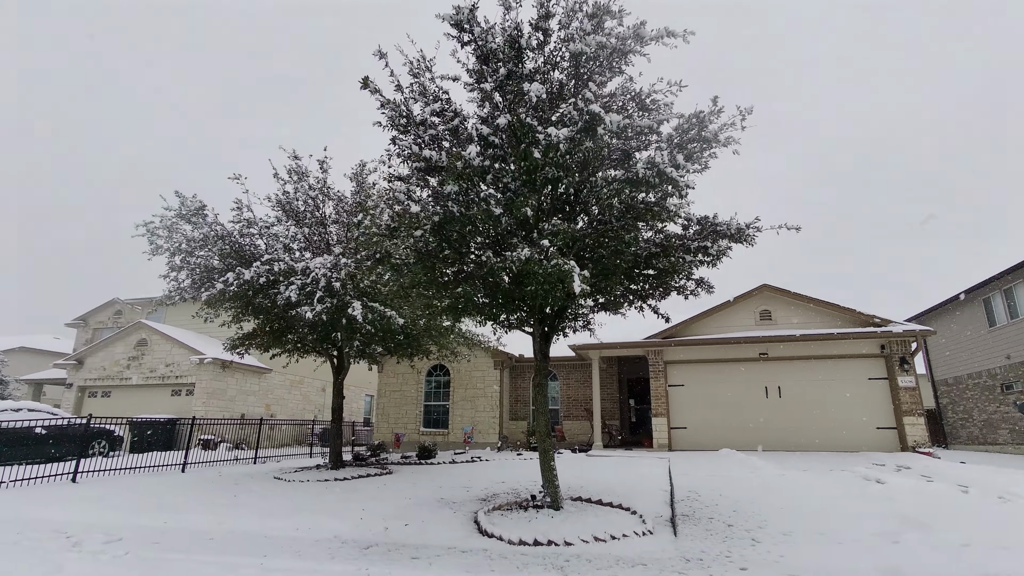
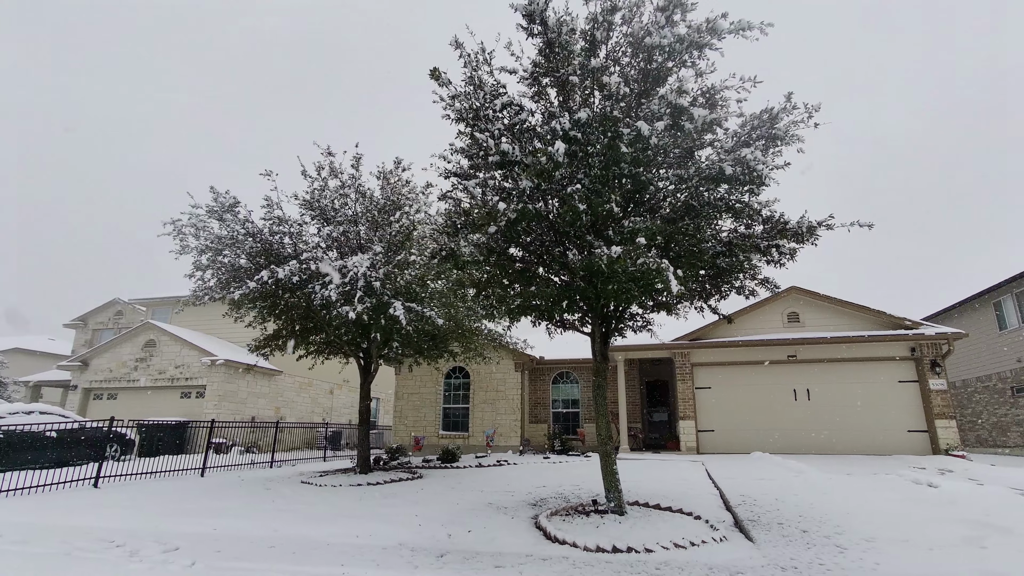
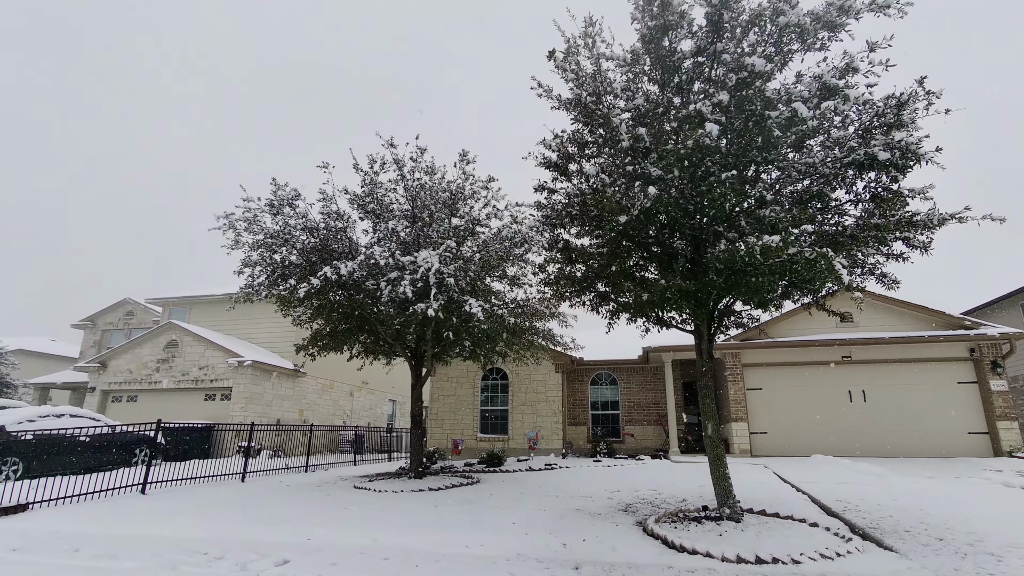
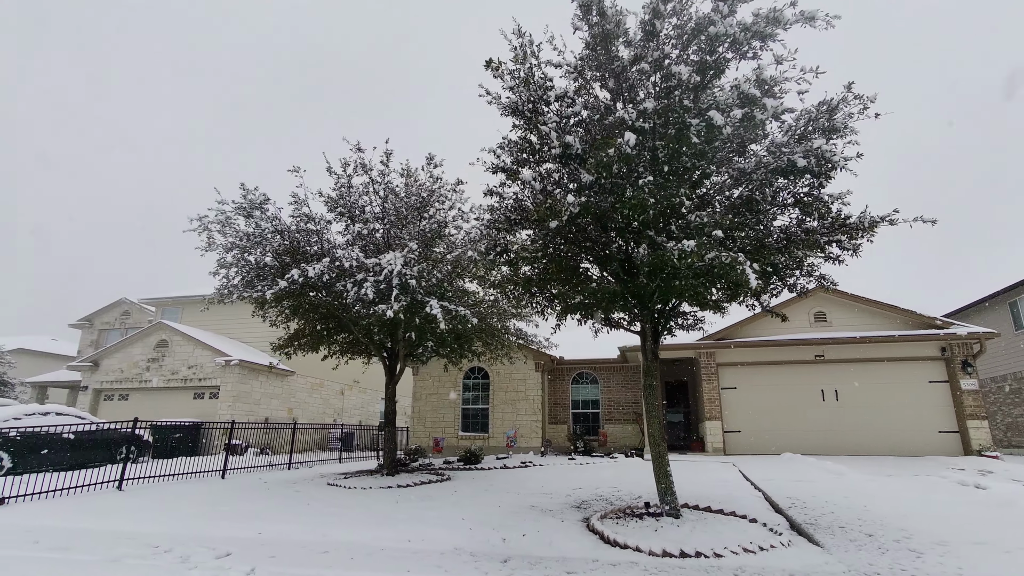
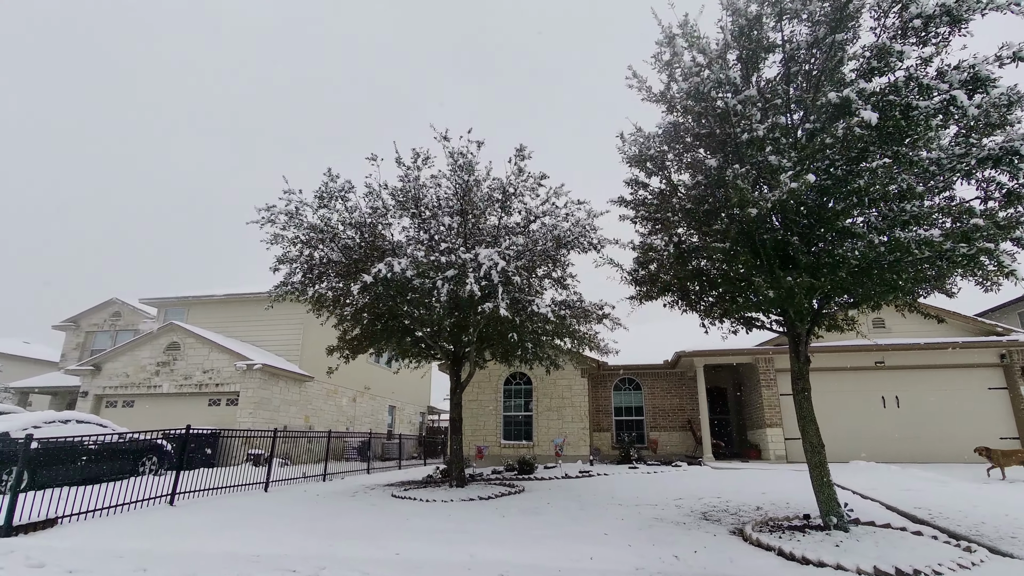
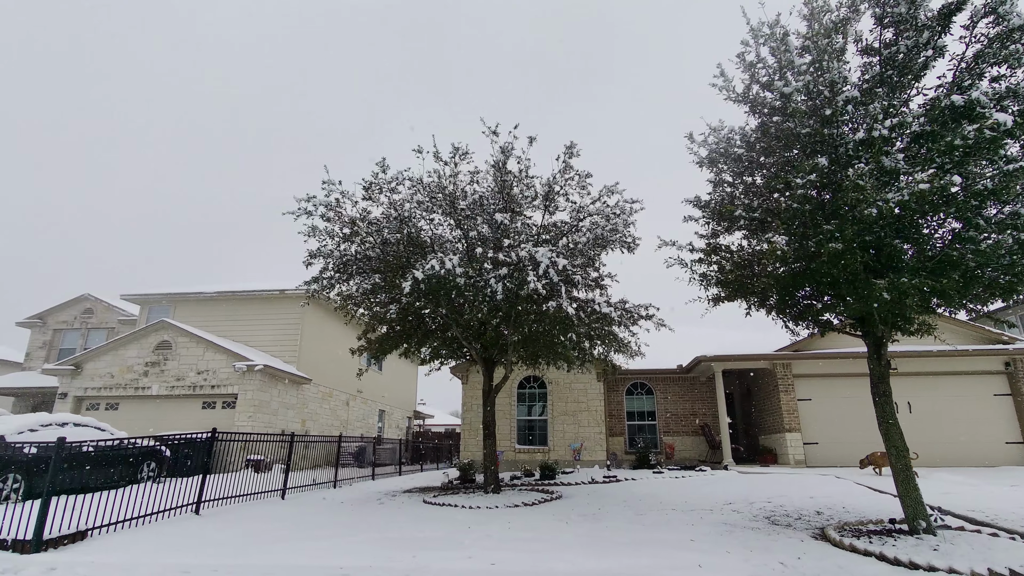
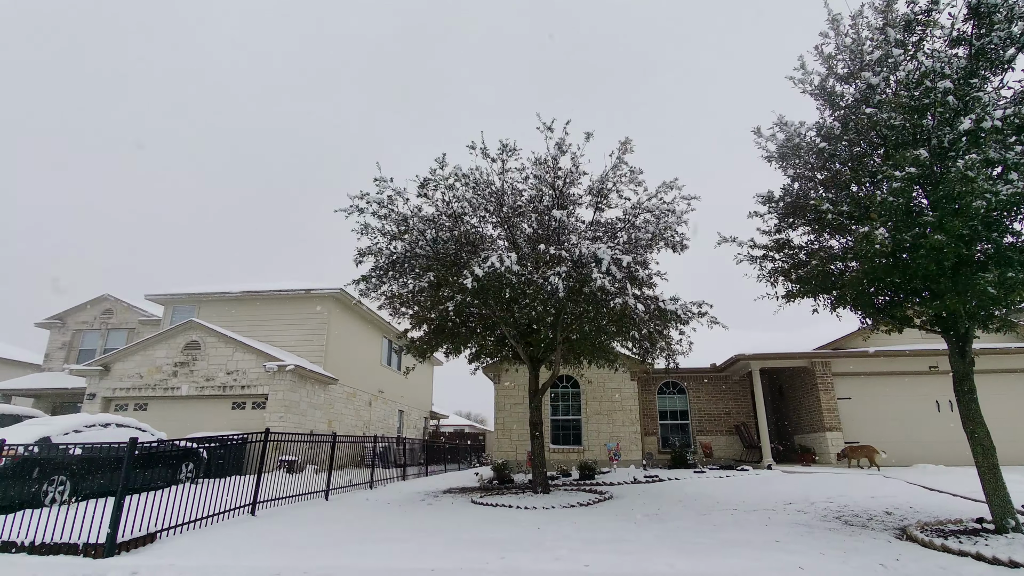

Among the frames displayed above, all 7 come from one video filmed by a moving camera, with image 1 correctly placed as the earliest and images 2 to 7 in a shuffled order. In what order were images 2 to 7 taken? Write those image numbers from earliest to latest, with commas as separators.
2, 4, 3, 5, 6, 7
